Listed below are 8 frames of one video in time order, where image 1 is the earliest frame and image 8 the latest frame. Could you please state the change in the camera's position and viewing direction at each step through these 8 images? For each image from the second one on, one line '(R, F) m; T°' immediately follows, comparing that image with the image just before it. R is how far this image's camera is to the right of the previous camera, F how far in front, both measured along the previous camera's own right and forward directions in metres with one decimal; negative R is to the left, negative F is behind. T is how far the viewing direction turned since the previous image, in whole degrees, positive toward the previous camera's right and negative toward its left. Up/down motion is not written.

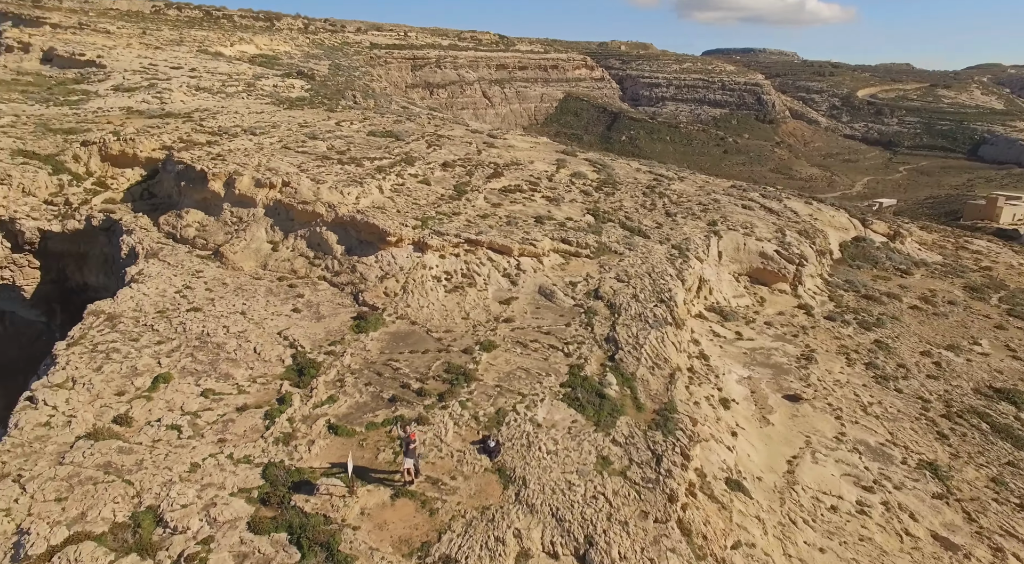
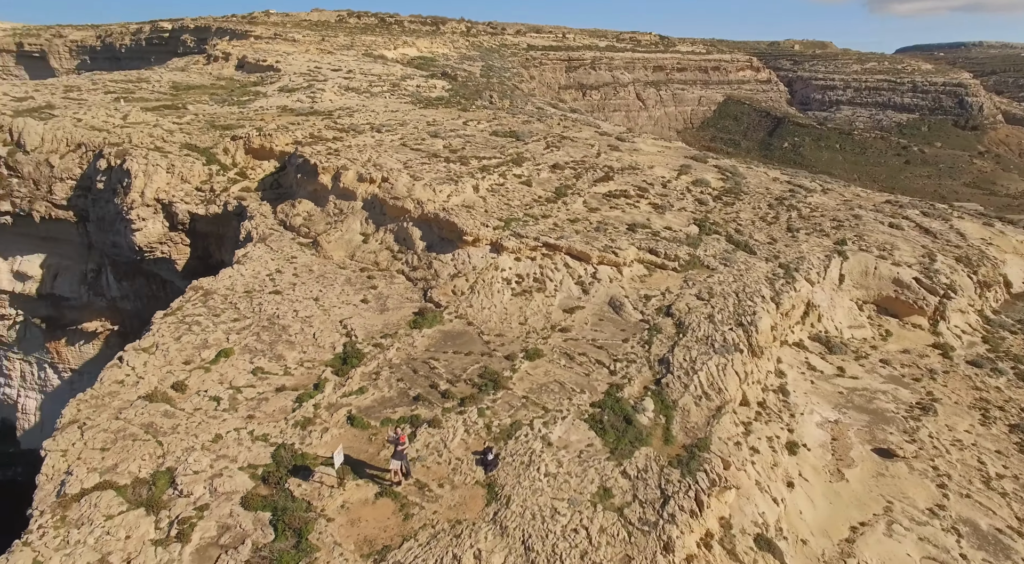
(+3.7, +1.1) m; -15°
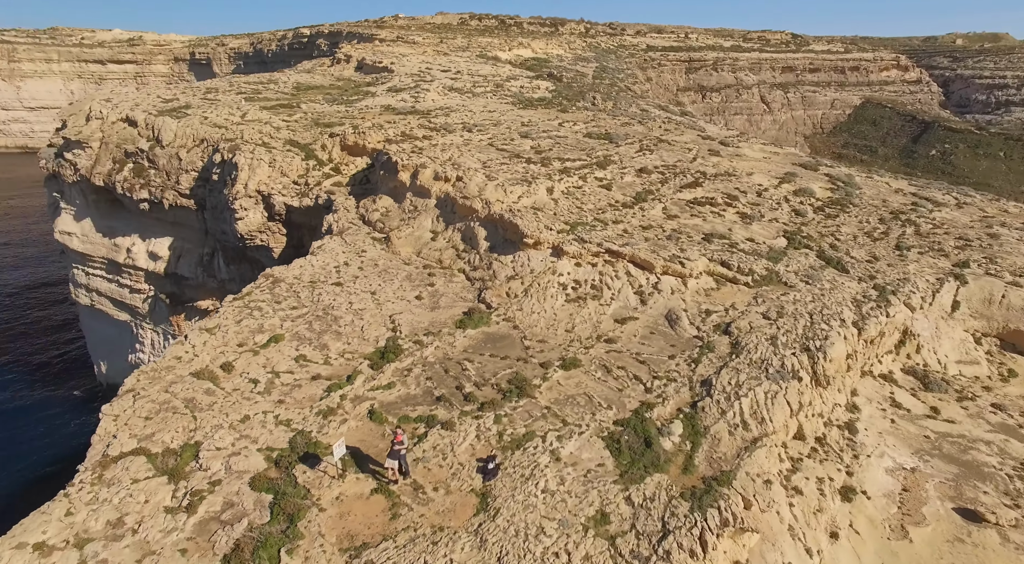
(+2.6, +0.8) m; -12°
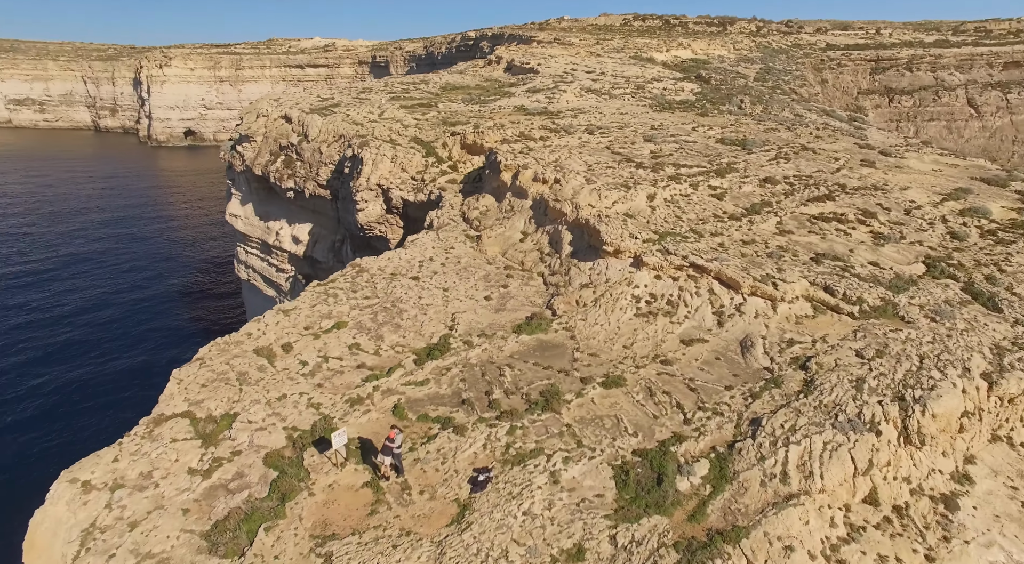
(+3.5, +1.2) m; -16°
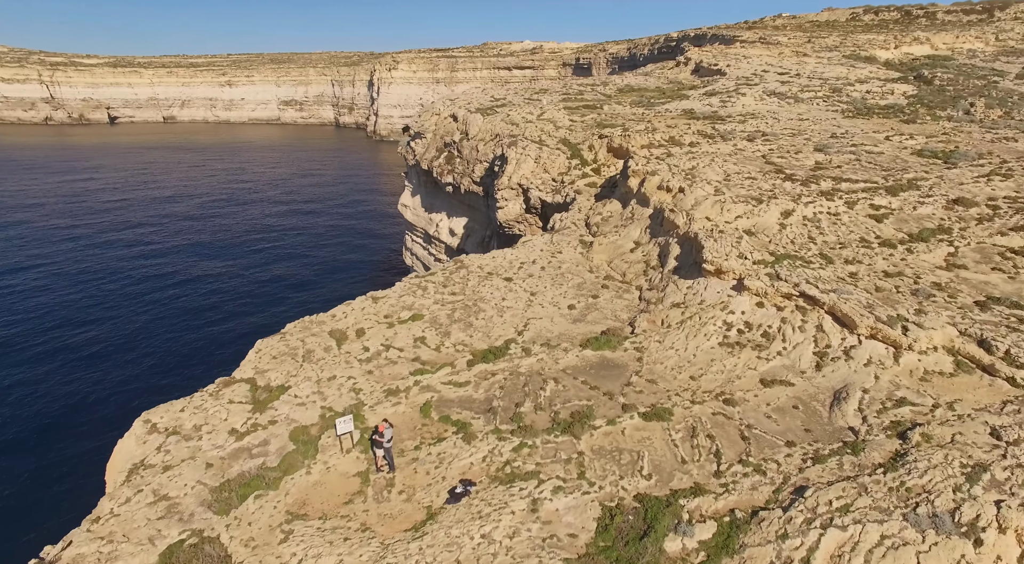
(+4.3, +1.6) m; -19°
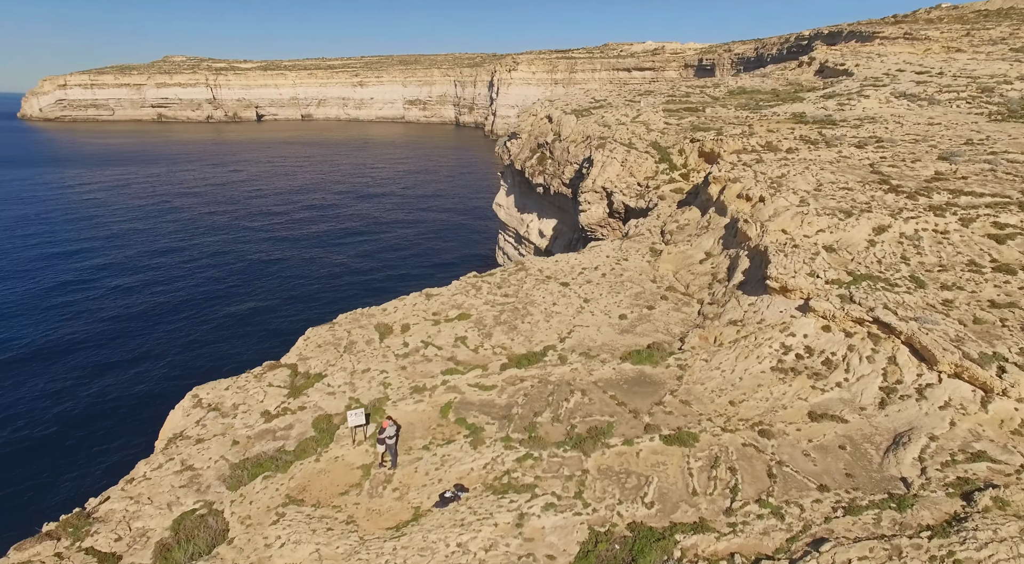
(+2.4, +0.7) m; -11°
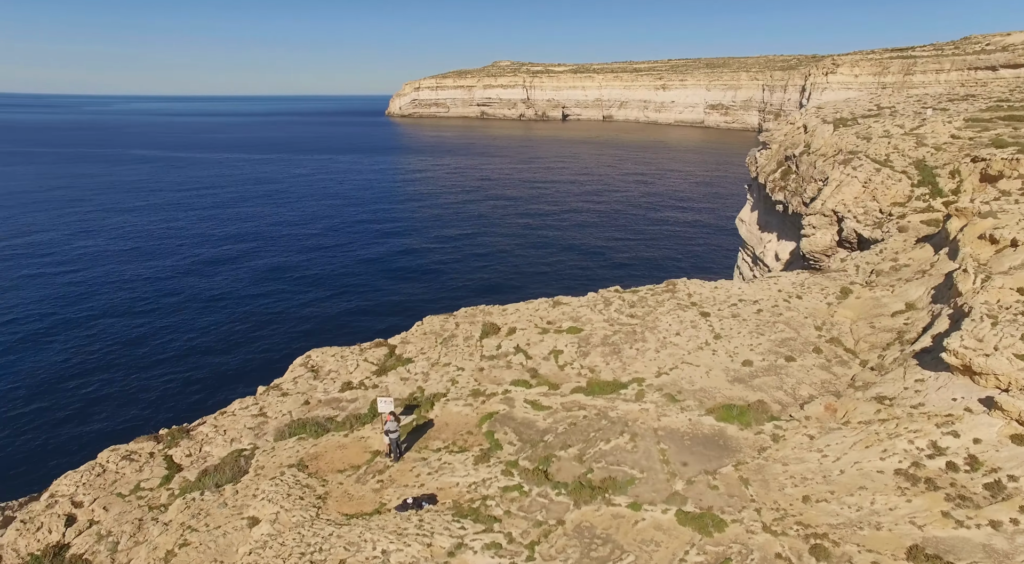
(+5.4, +2.6) m; -27°
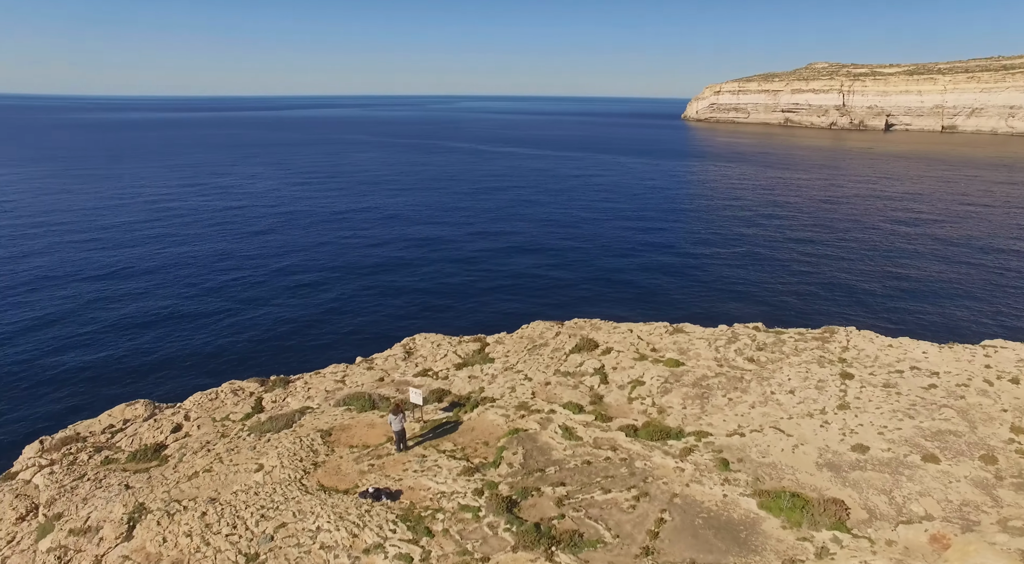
(+5.2, +2.6) m; -27°
